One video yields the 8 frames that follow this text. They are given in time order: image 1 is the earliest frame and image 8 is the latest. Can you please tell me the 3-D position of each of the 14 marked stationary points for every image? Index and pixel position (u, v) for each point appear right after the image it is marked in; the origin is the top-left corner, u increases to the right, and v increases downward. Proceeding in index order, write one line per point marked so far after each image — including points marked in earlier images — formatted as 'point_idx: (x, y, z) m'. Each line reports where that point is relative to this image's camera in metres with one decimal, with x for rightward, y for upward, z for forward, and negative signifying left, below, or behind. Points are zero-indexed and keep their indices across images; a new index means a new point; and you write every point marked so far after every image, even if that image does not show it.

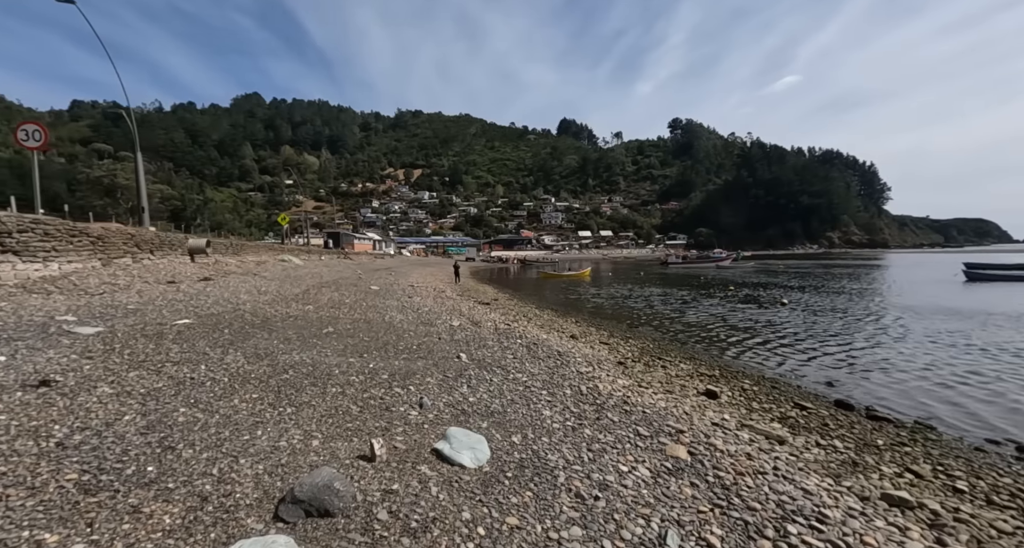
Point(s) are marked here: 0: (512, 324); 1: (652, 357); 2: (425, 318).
0: (+0.1, -2.4, +19.5) m
1: (+4.8, -2.9, +14.1) m
2: (-4.0, -2.1, +18.5) m
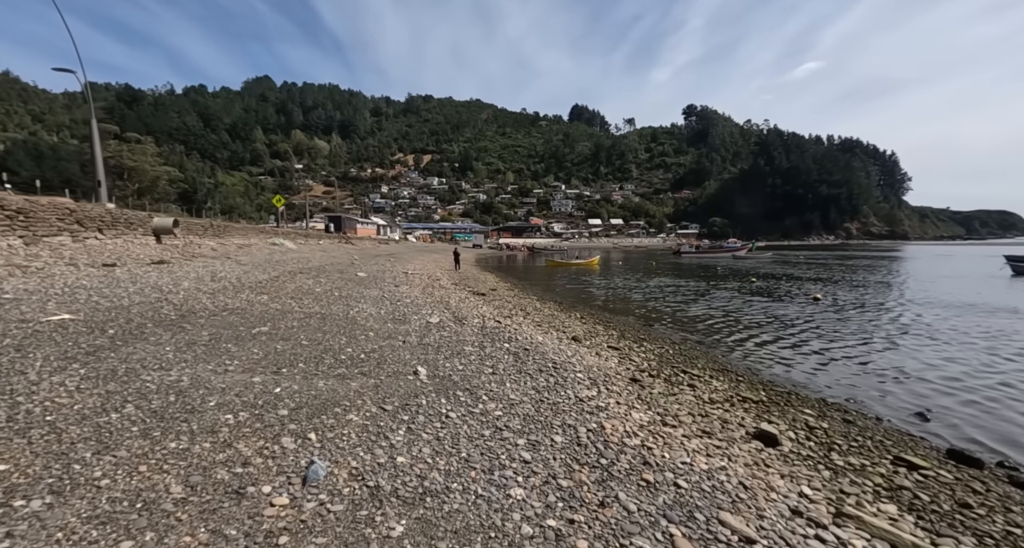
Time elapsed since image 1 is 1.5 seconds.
0: (-0.2, -1.9, +16.6) m
1: (+4.4, -2.6, +11.1) m
2: (-4.3, -1.6, +15.6) m
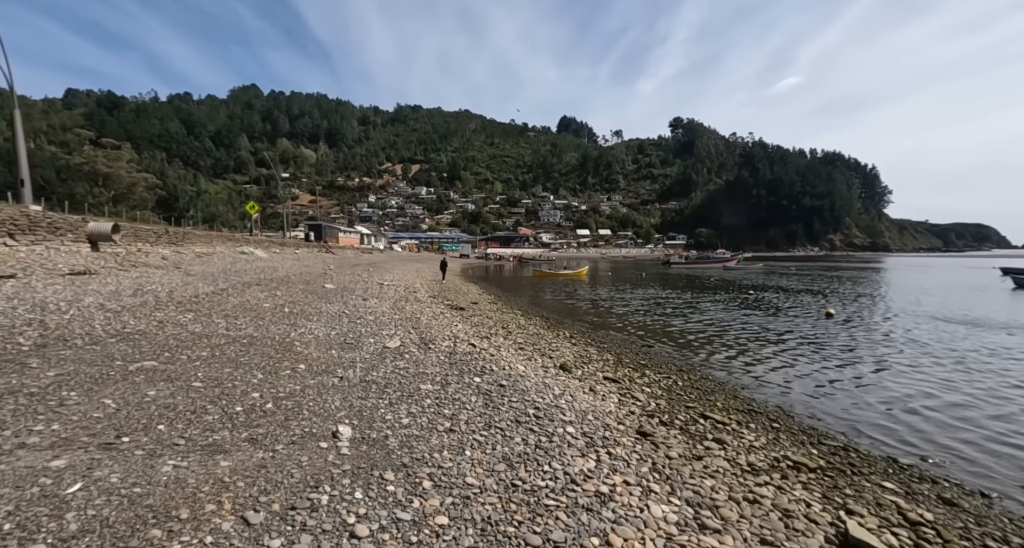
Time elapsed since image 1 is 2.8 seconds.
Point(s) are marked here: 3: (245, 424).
0: (-1.0, -2.4, +14.0) m
1: (+3.8, -3.0, +8.7) m
2: (-5.0, -2.0, +13.0) m
3: (-3.8, -2.2, +6.0) m
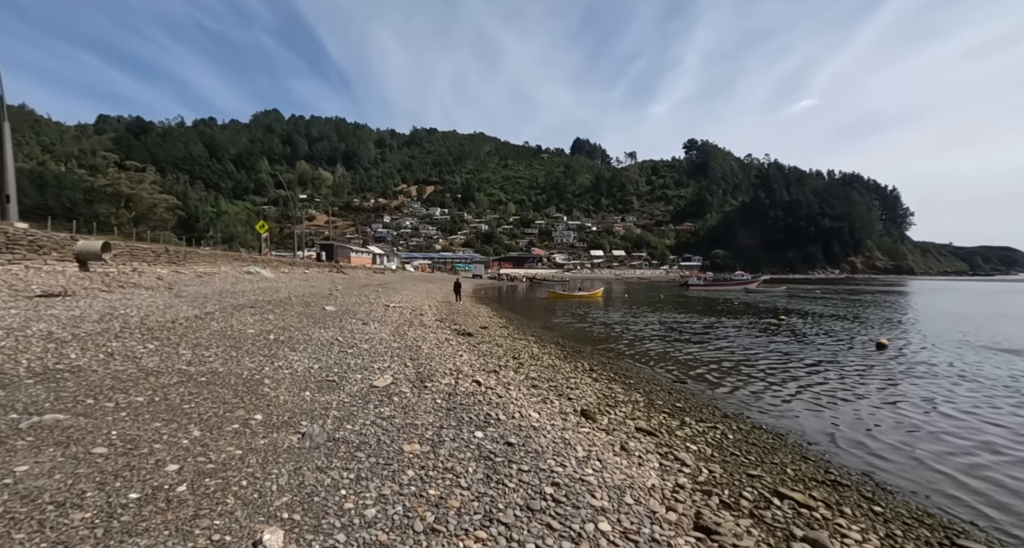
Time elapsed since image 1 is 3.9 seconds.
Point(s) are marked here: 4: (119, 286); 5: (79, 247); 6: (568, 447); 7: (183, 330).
0: (-0.6, -3.1, +12.0) m
1: (+3.9, -3.4, +6.5) m
2: (-4.7, -2.7, +11.1) m
3: (-3.8, -2.5, +4.1) m
4: (-19.0, -0.5, +19.7) m
5: (-21.4, +1.3, +20.2) m
6: (+1.0, -3.2, +7.9) m
7: (-11.0, -1.8, +13.6) m
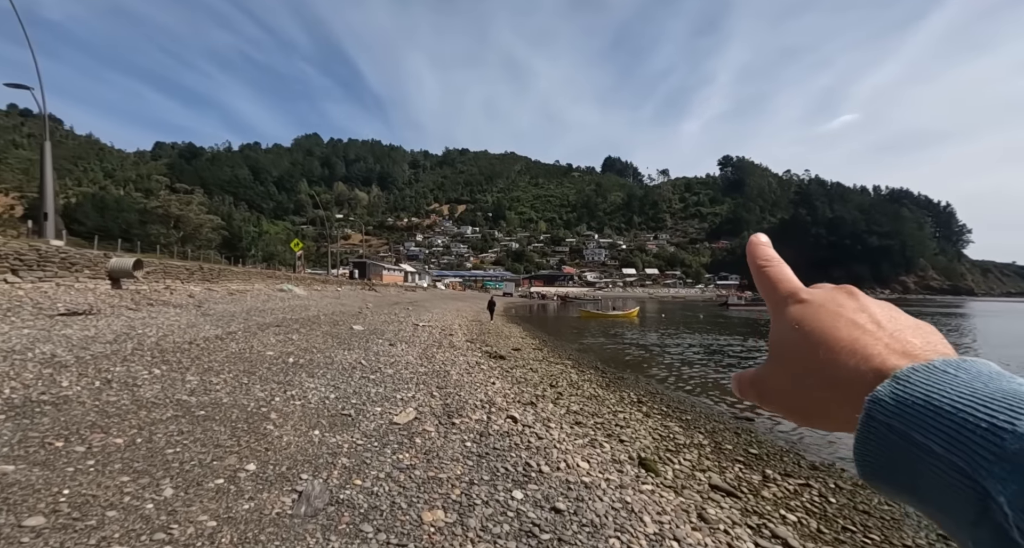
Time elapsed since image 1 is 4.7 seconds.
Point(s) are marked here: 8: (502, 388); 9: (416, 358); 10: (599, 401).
0: (+0.4, -3.6, +10.4) m
1: (+4.6, -3.7, +4.5) m
2: (-3.8, -3.1, +9.8) m
3: (-3.3, -2.6, +2.7) m
4: (-17.3, -1.4, +19.5) m
5: (-19.7, +0.5, +20.2) m
6: (+1.7, -3.5, +6.2) m
7: (-9.8, -2.4, +12.8) m
8: (-0.3, -3.7, +13.6) m
9: (-4.0, -3.5, +17.2) m
10: (+2.9, -4.3, +13.8) m
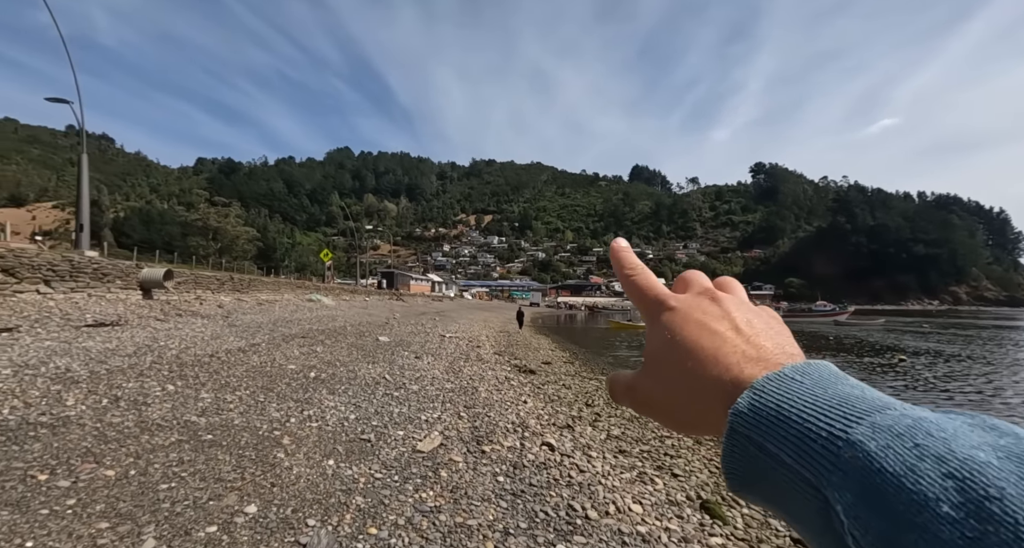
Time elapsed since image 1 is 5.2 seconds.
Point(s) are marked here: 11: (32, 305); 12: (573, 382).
0: (+1.2, -3.8, +9.2) m
1: (+5.0, -3.8, +3.2) m
2: (-3.0, -3.3, +8.9) m
3: (-3.0, -2.6, +1.8) m
4: (-15.9, -1.8, +19.4) m
5: (-18.3, 0.0, +20.4) m
6: (+2.3, -3.7, +4.9) m
7: (-8.8, -2.7, +12.3) m
8: (+0.7, -4.0, +12.5) m
9: (-2.8, -3.9, +16.3) m
10: (+3.9, -4.6, +12.4) m
11: (-16.7, -1.1, +14.4) m
12: (+2.9, -5.0, +19.0) m
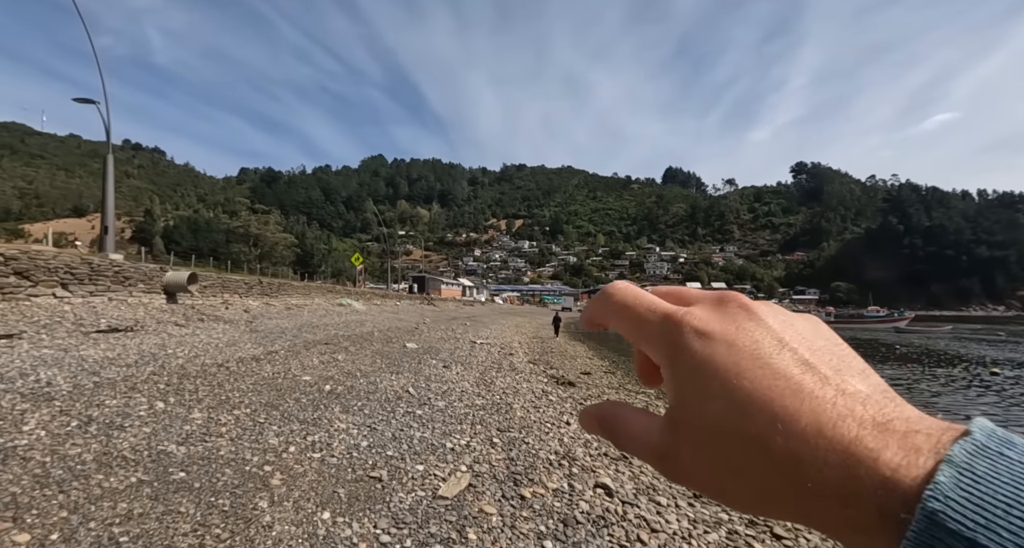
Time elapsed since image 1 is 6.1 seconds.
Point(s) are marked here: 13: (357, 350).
0: (+2.0, -3.8, +7.3) m
1: (+5.4, -3.6, +0.9) m
2: (-2.2, -3.3, +7.3) m
3: (-2.7, -2.5, +0.2) m
4: (-14.3, -2.0, +18.7) m
5: (-16.6, -0.2, +19.9) m
6: (+2.8, -3.5, +2.9) m
7: (-7.8, -2.7, +11.1) m
8: (+1.7, -4.0, +10.6) m
9: (-1.4, -3.9, +14.6) m
10: (+5.0, -4.5, +10.3) m
11: (-15.5, -1.2, +13.8) m
12: (+4.4, -5.0, +16.9) m
13: (-6.9, -3.4, +18.2) m
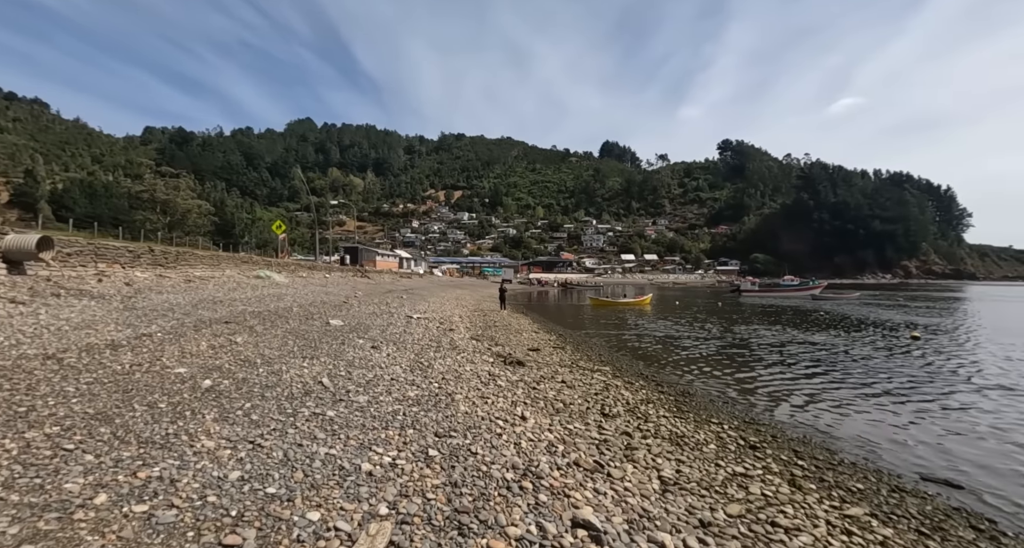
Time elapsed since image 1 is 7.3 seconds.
0: (+1.3, -3.1, +5.4) m
1: (+5.4, -3.4, -0.5) m
2: (-2.8, -2.7, +4.8) m
3: (-2.4, -2.4, -2.3) m
4: (-16.4, -0.7, +14.5) m
5: (-18.8, +1.2, +15.2) m
6: (+2.6, -3.2, +1.2) m
7: (-8.9, -1.9, +7.8) m
8: (+0.6, -3.2, +8.6) m
9: (-3.1, -2.8, +12.2) m
10: (+3.9, -3.7, +8.8) m
11: (-16.9, -0.2, +9.4) m
12: (+2.4, -3.8, +15.2) m
13: (-8.9, -2.1, +15.0) m
